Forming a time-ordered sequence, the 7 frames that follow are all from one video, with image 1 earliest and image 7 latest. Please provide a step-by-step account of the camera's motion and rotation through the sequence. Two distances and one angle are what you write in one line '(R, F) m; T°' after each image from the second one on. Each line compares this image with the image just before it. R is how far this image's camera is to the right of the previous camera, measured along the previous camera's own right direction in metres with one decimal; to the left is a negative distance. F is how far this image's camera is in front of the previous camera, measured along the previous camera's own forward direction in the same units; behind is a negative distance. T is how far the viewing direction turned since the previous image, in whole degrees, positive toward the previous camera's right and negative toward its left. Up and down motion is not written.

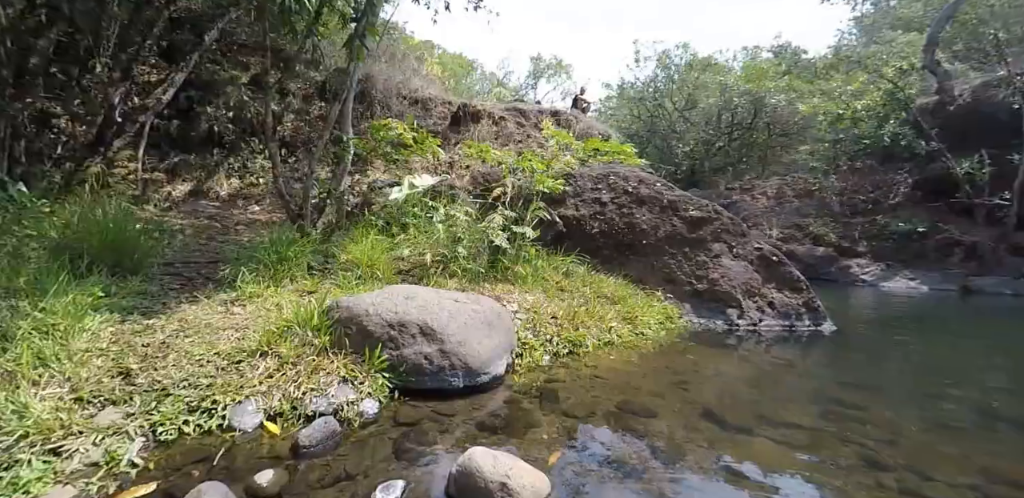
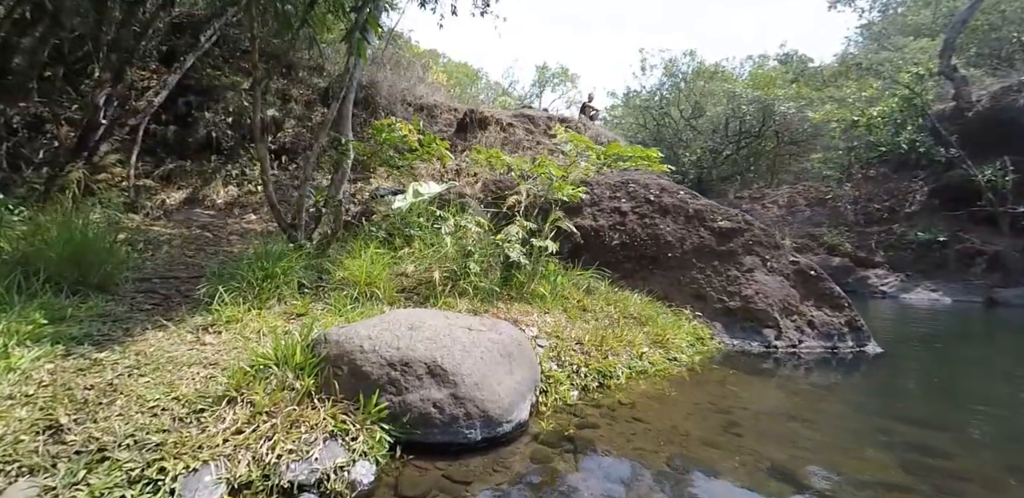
(-0.1, +0.5) m; 0°
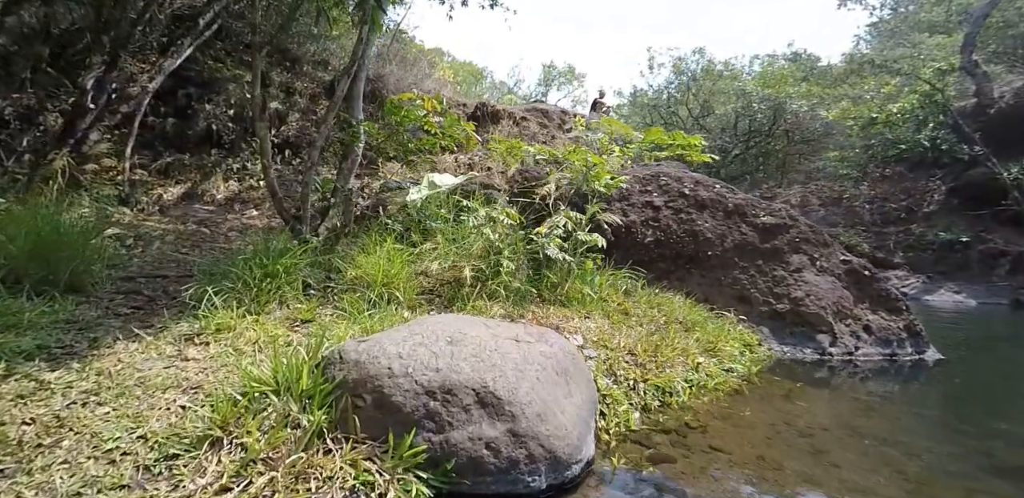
(-0.2, +0.5) m; 0°
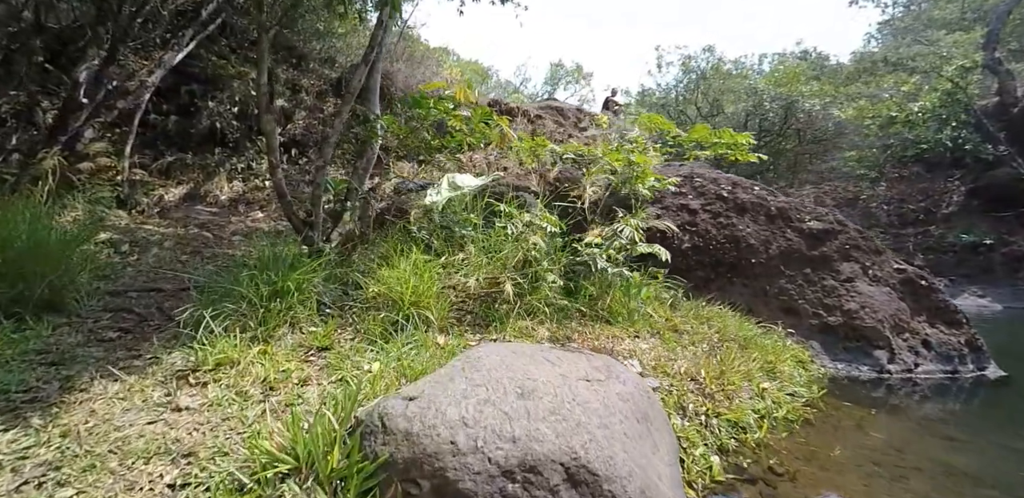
(-0.2, +0.4) m; 0°
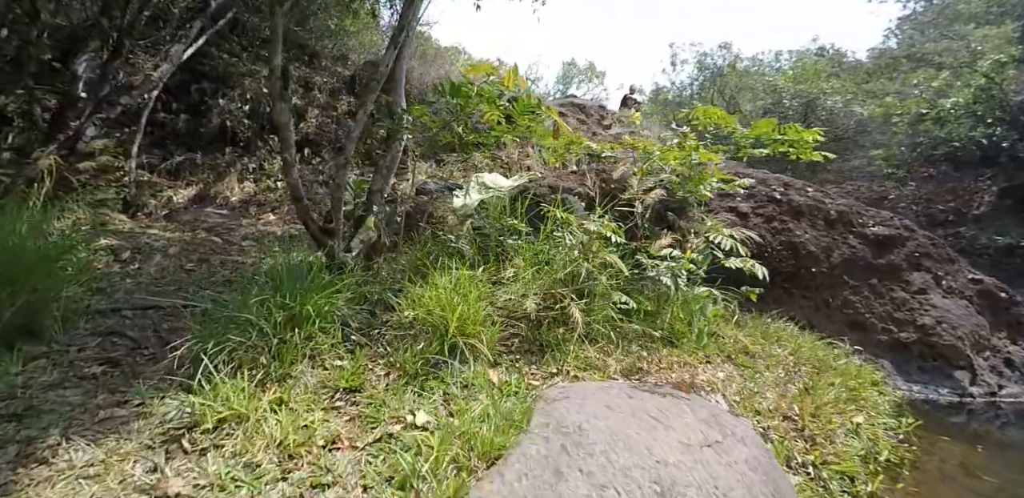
(-0.2, +0.4) m; -1°
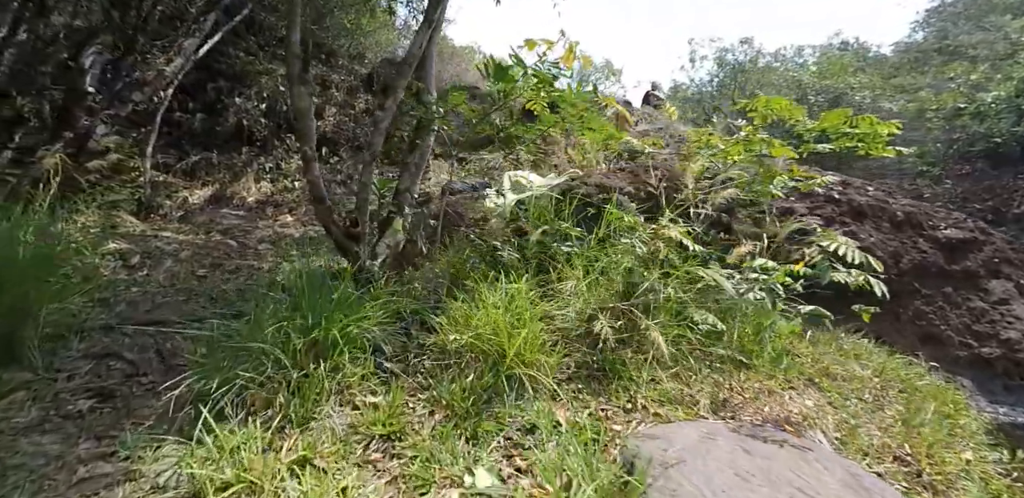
(-0.2, +0.3) m; -1°
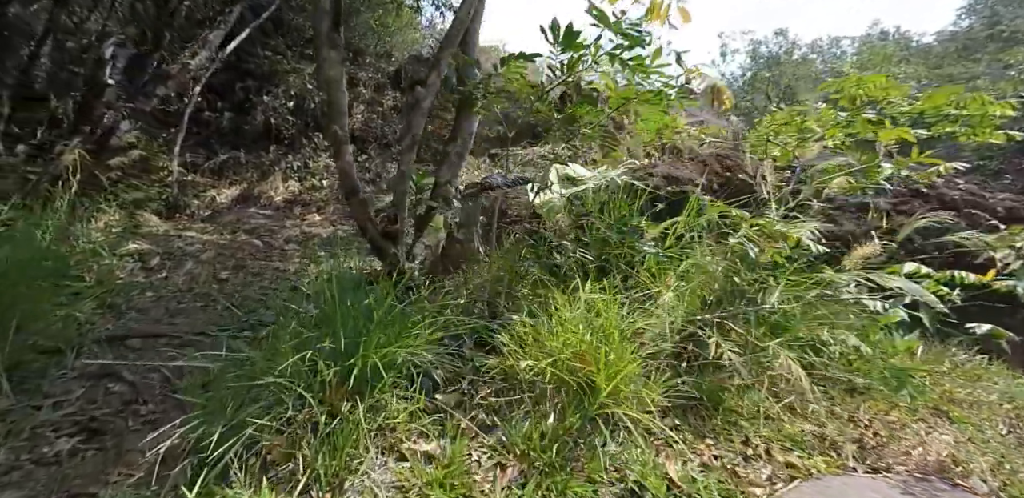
(-0.1, +0.3) m; -3°
